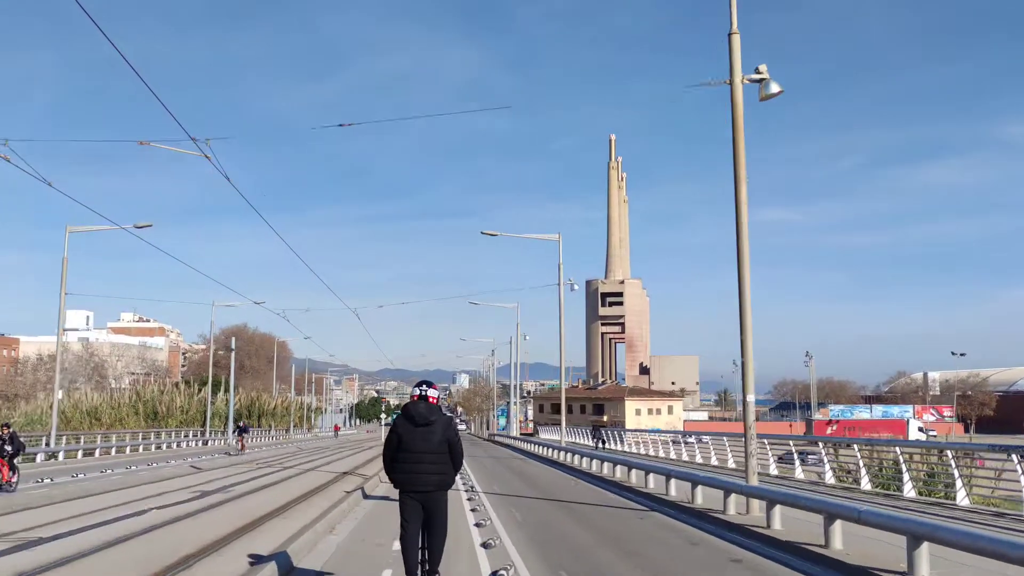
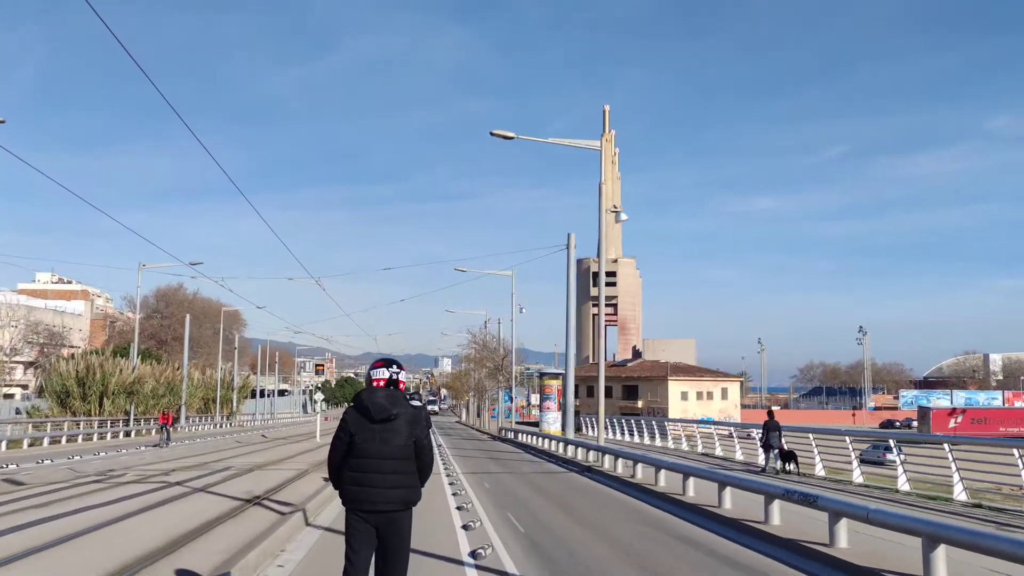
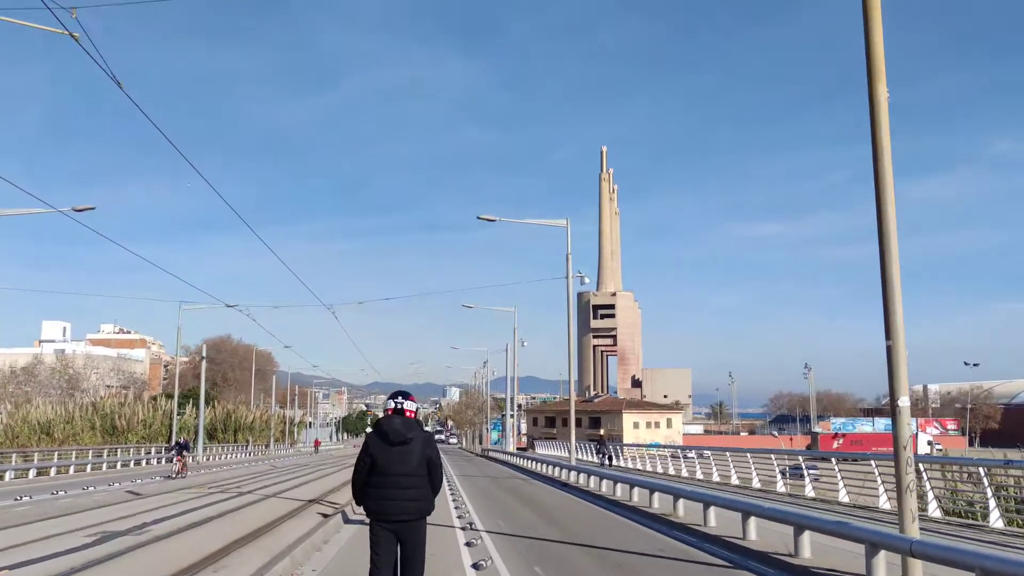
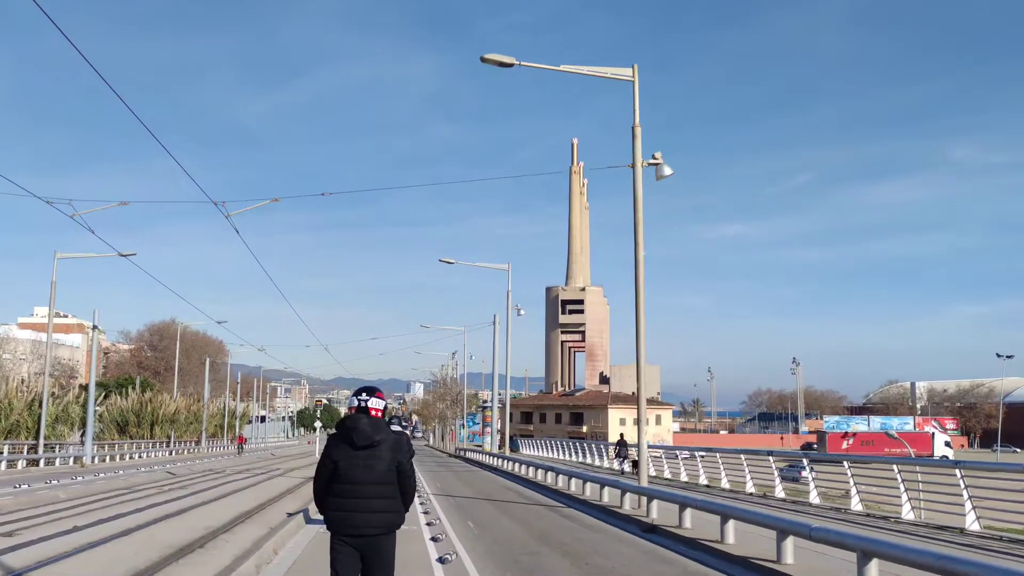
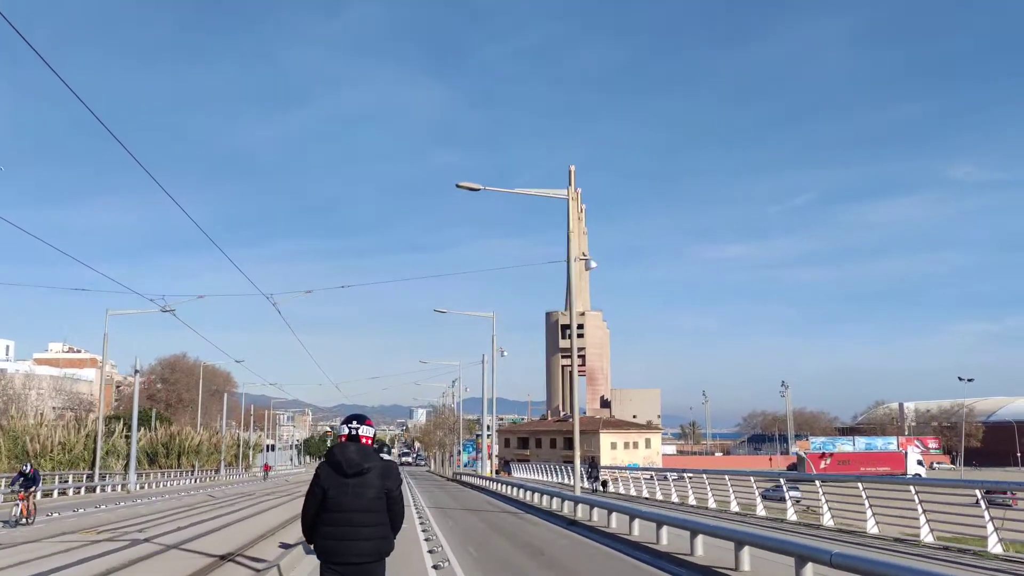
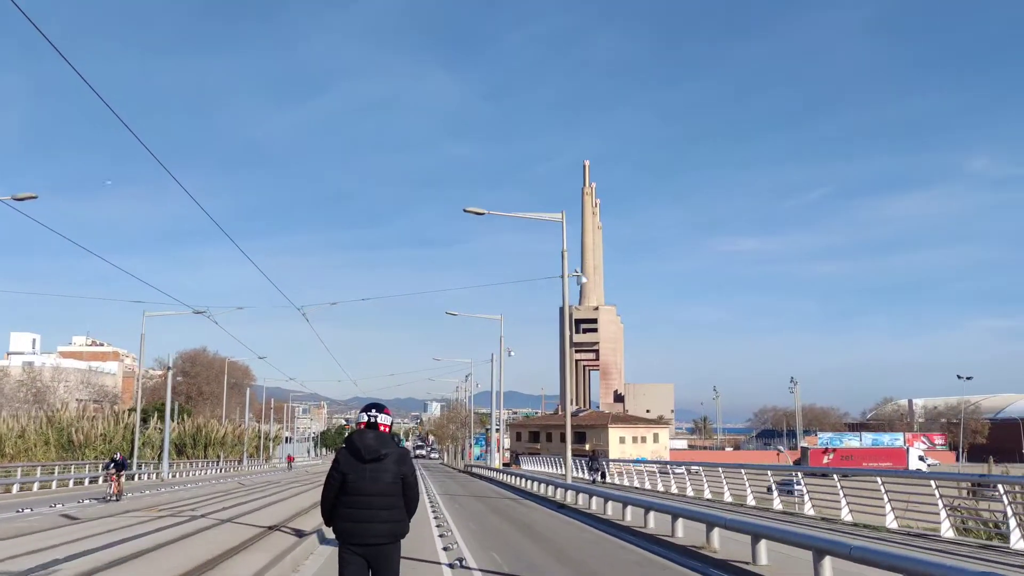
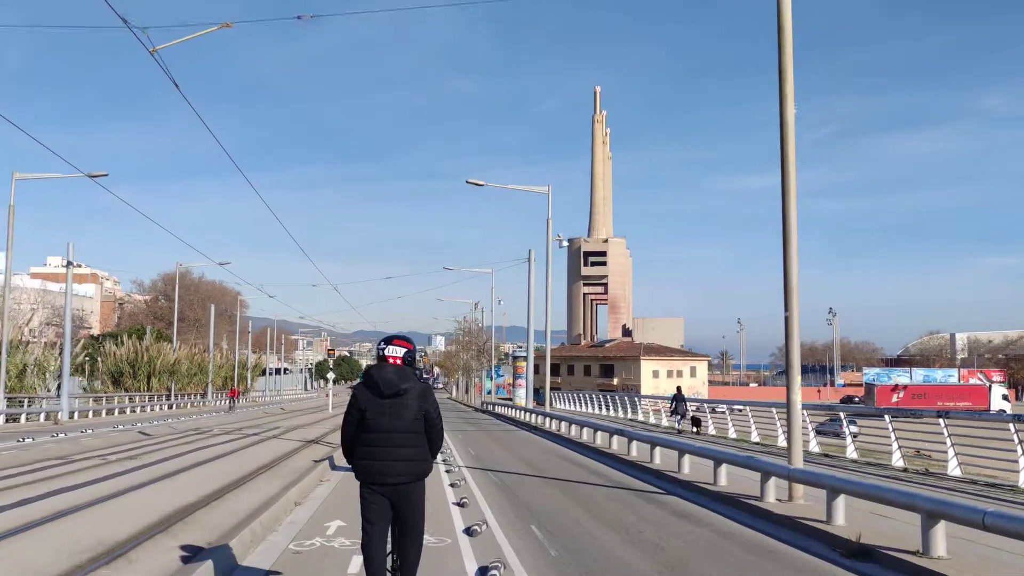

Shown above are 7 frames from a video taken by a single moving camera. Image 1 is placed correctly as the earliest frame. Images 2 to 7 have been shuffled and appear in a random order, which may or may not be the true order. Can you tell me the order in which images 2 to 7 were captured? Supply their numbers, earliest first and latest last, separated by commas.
3, 6, 5, 4, 7, 2
